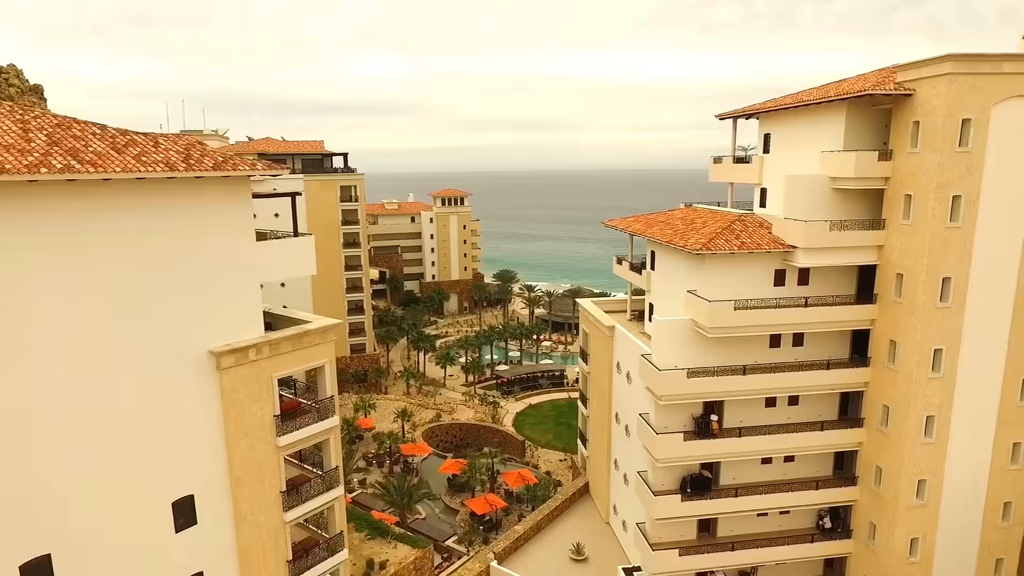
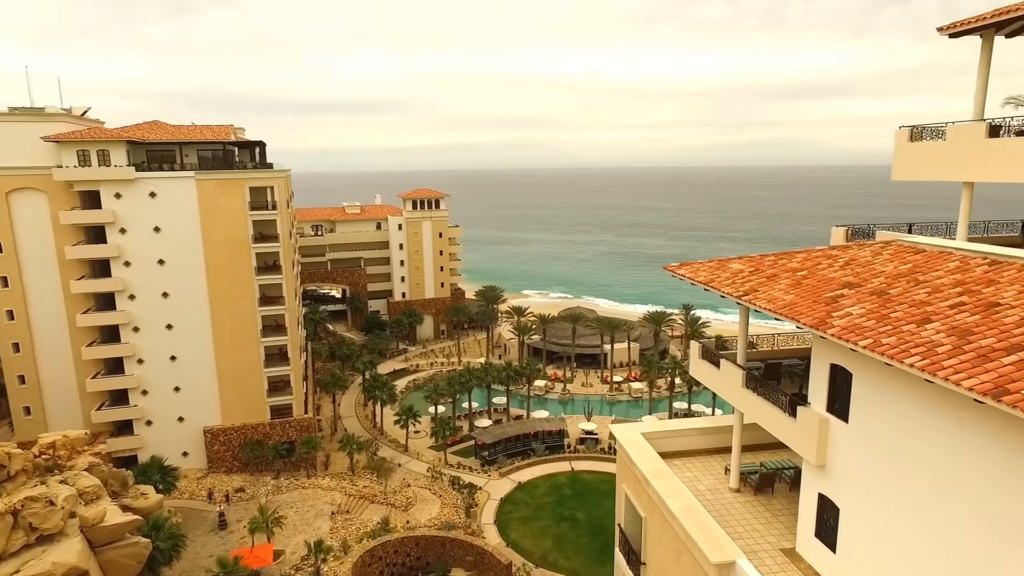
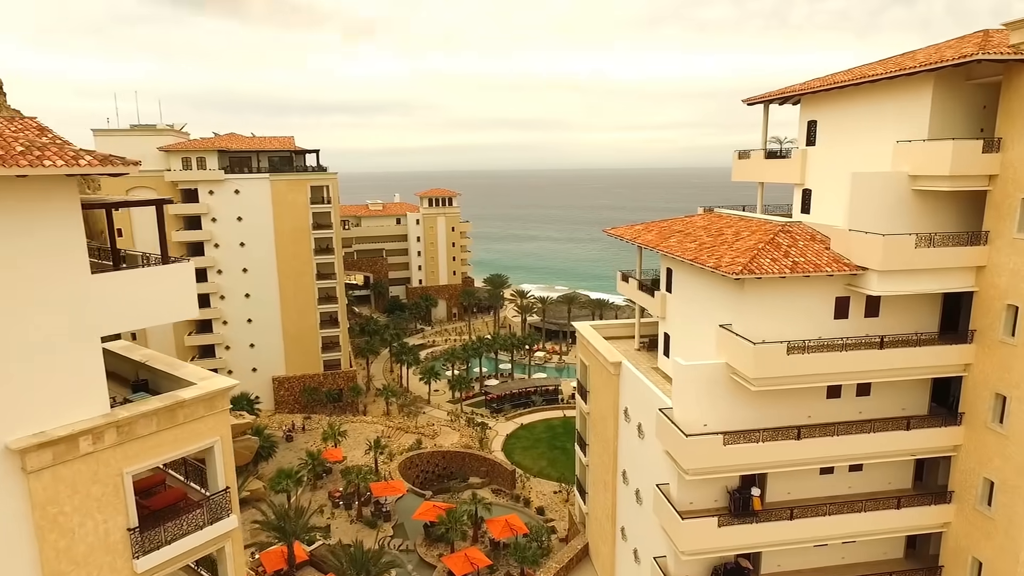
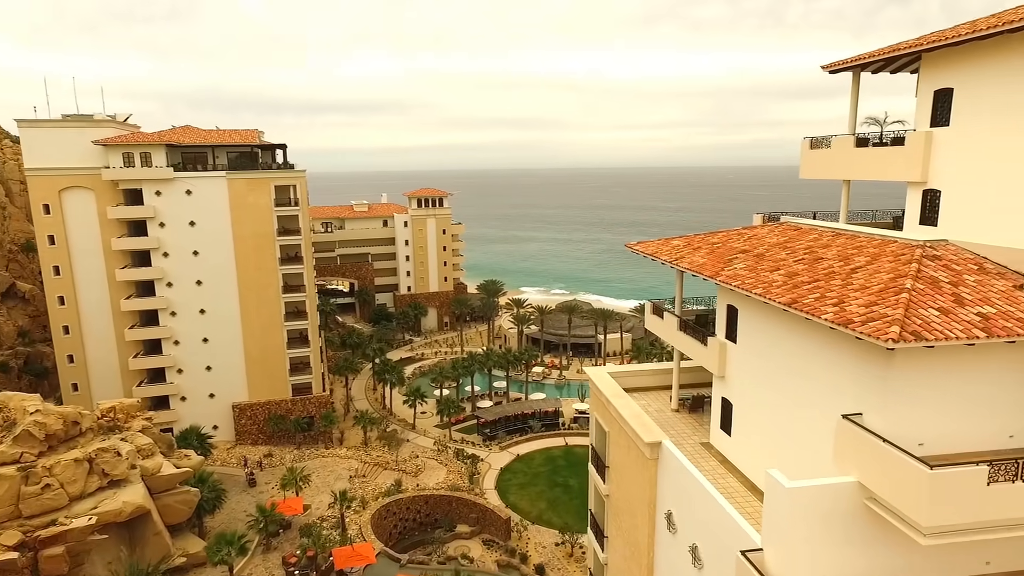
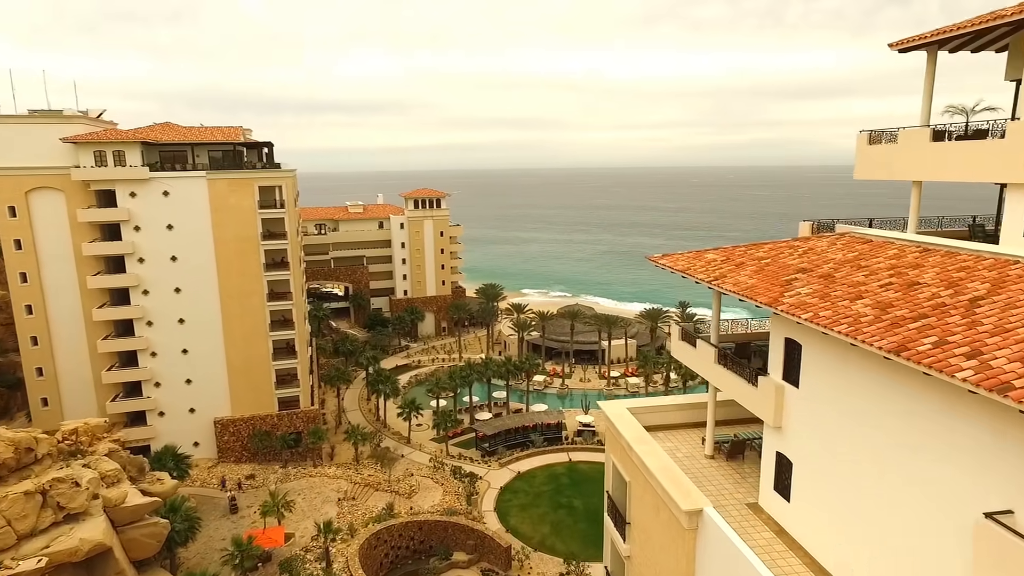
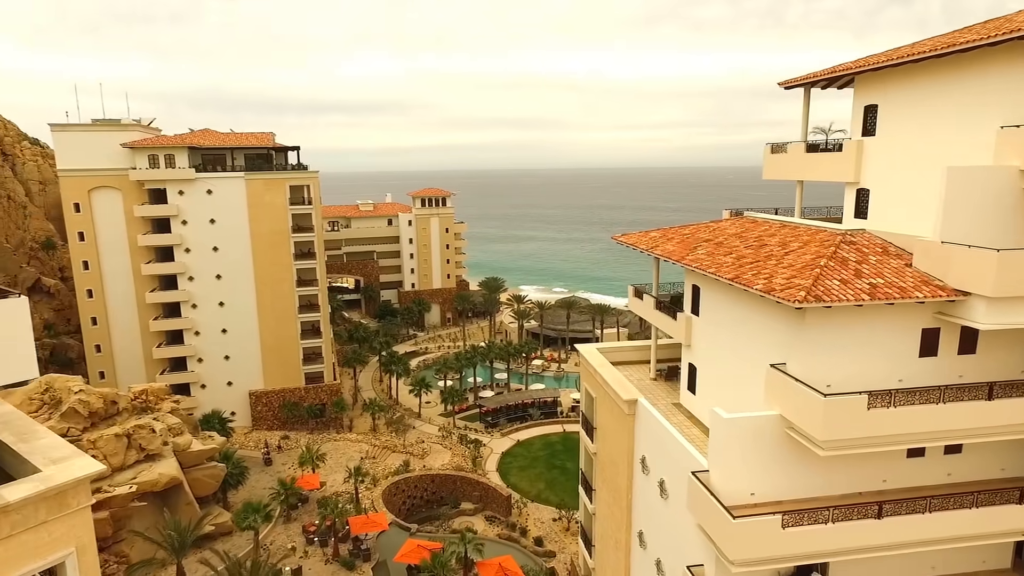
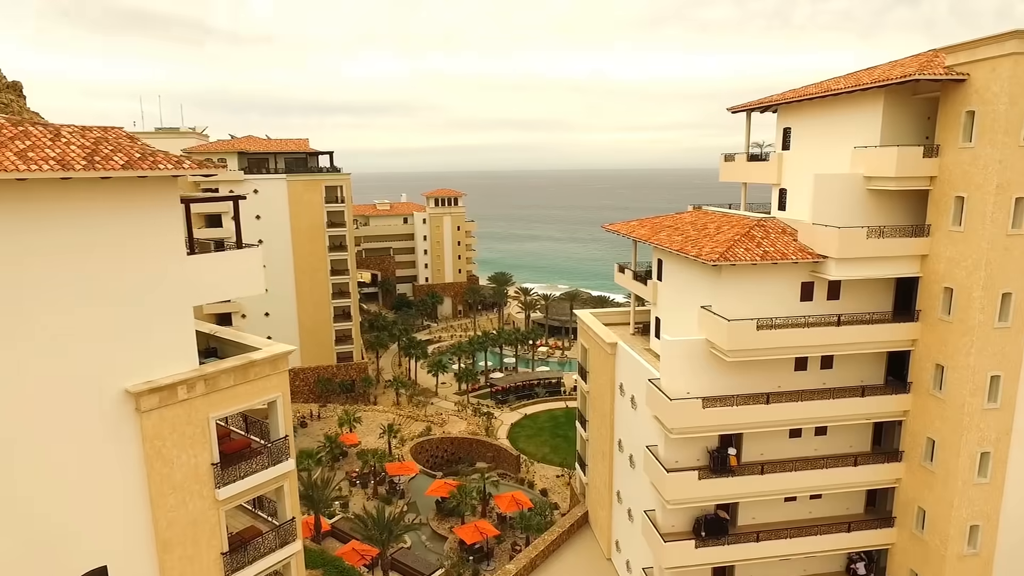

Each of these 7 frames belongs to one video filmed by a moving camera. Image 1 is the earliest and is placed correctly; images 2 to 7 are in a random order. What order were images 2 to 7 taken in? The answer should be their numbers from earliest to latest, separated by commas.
7, 3, 6, 4, 5, 2
